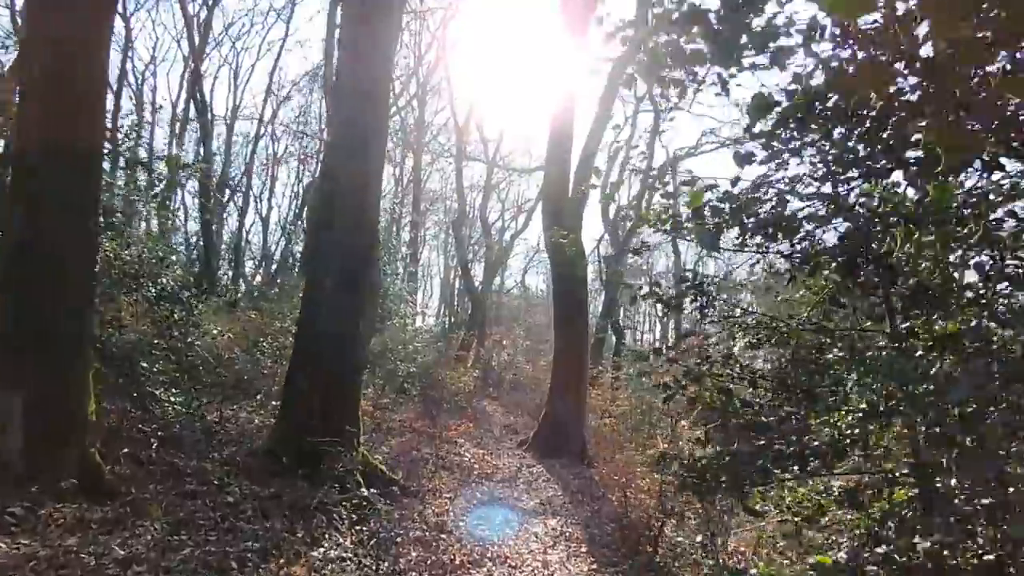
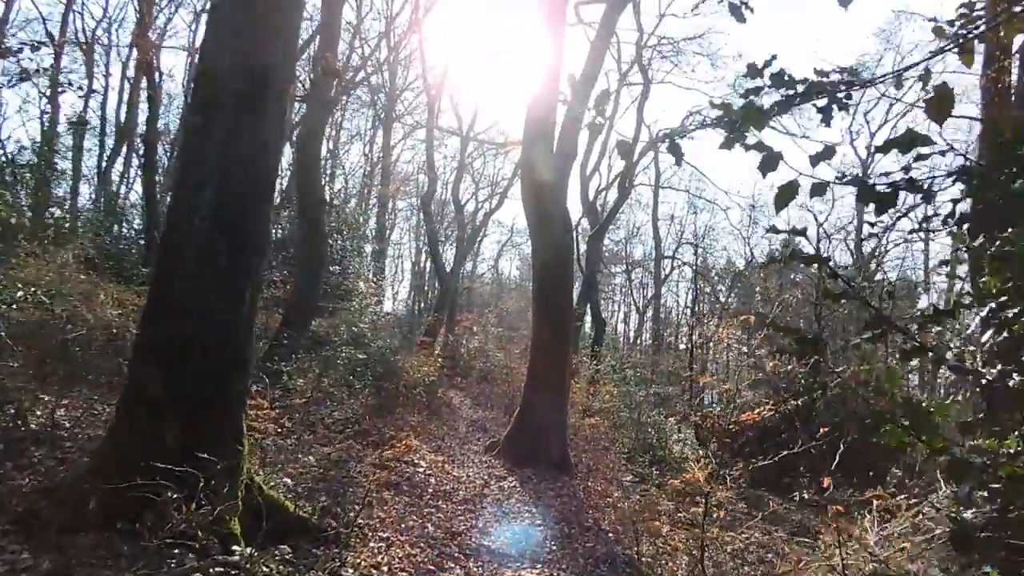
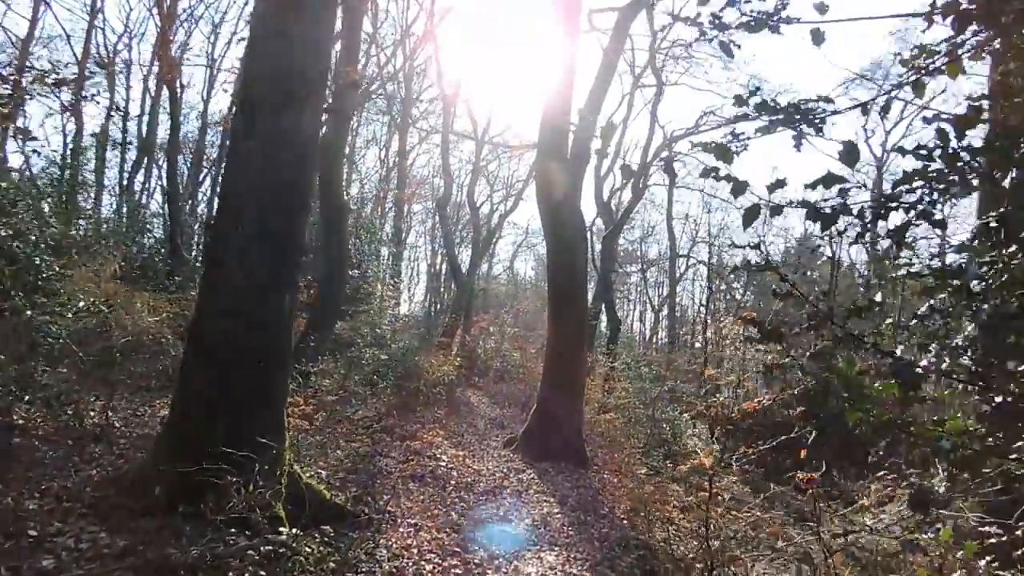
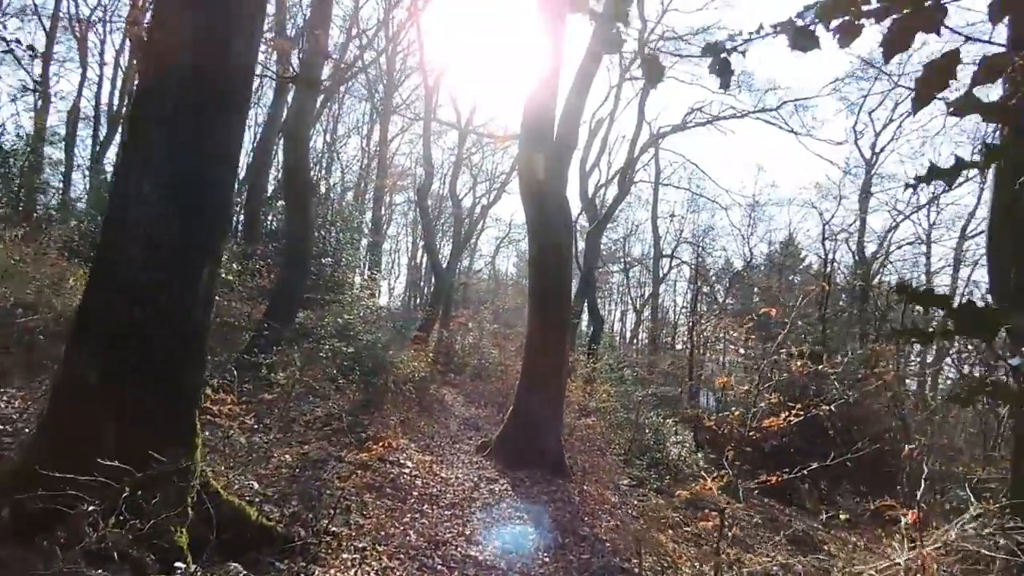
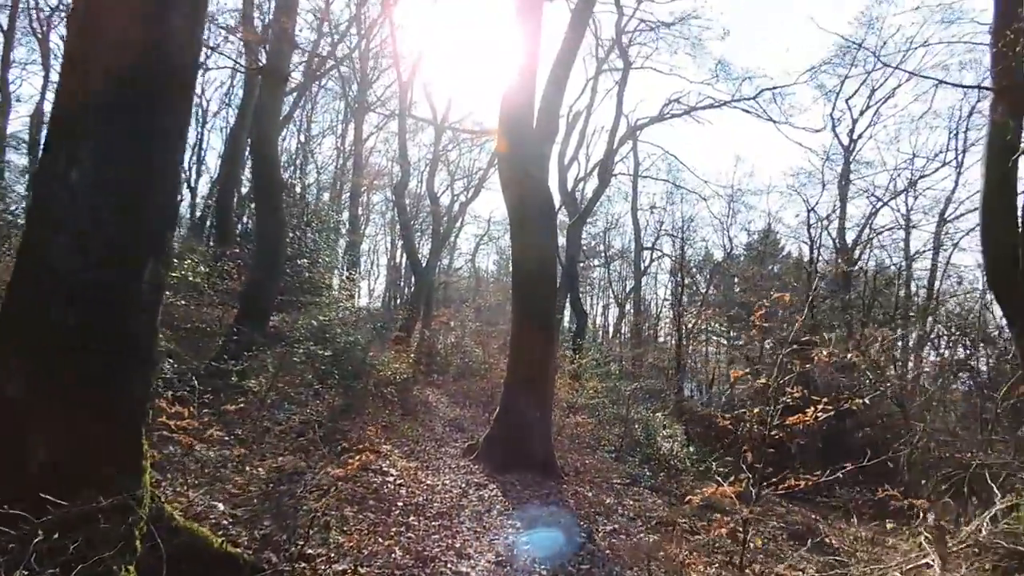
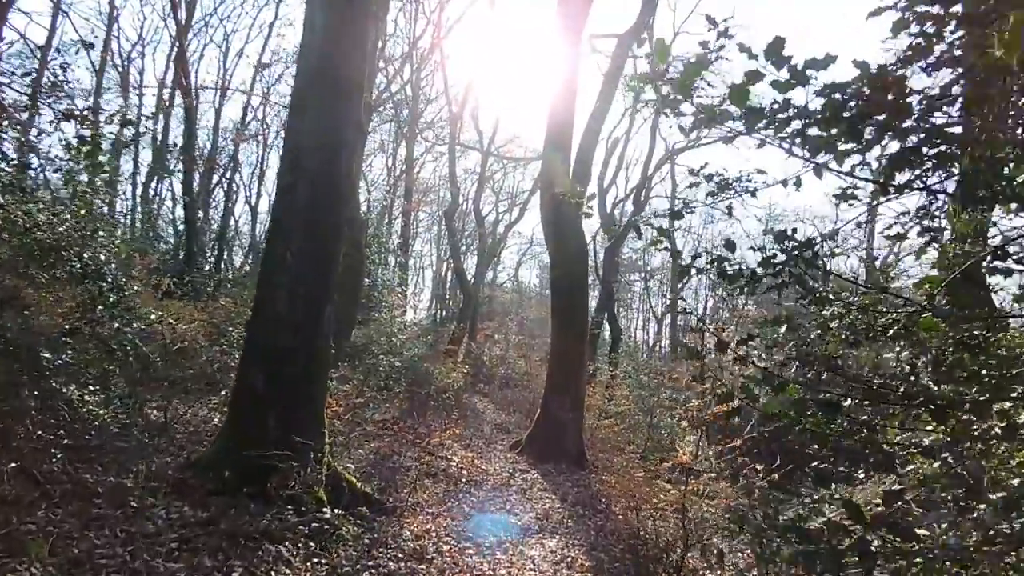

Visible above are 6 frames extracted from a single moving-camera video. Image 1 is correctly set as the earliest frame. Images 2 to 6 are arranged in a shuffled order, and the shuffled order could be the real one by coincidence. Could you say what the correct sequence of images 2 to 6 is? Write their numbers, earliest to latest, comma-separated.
6, 3, 2, 4, 5
